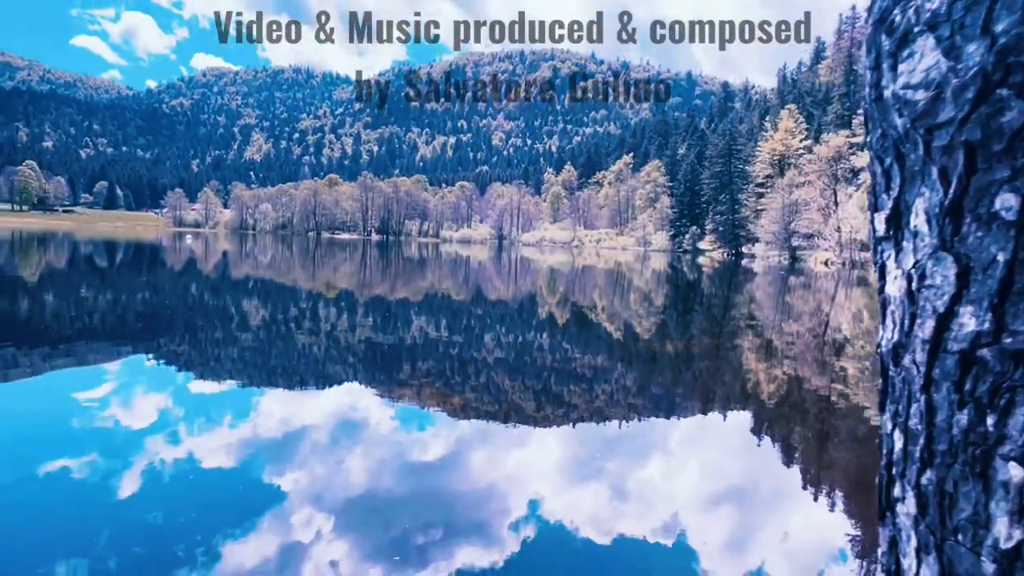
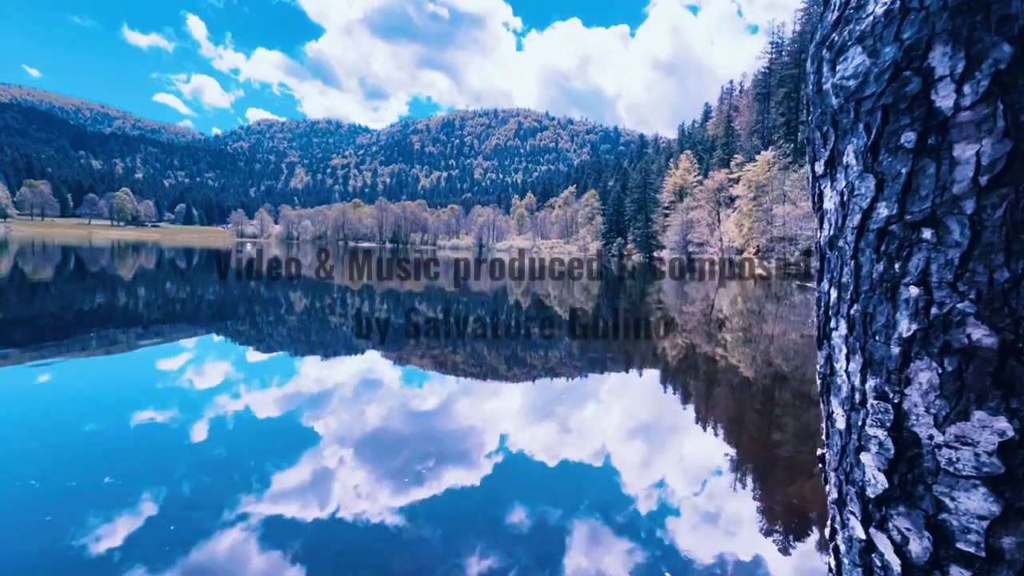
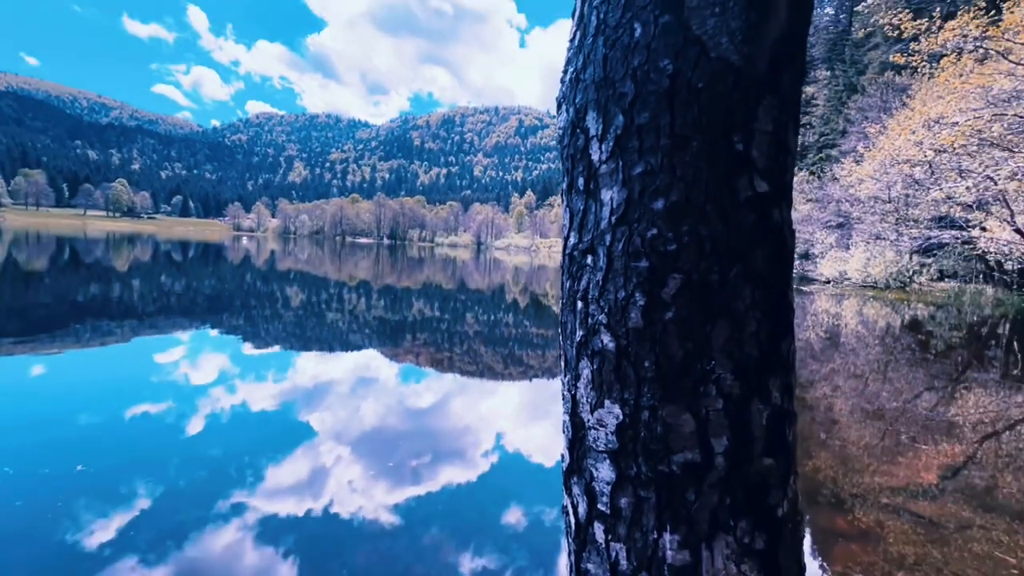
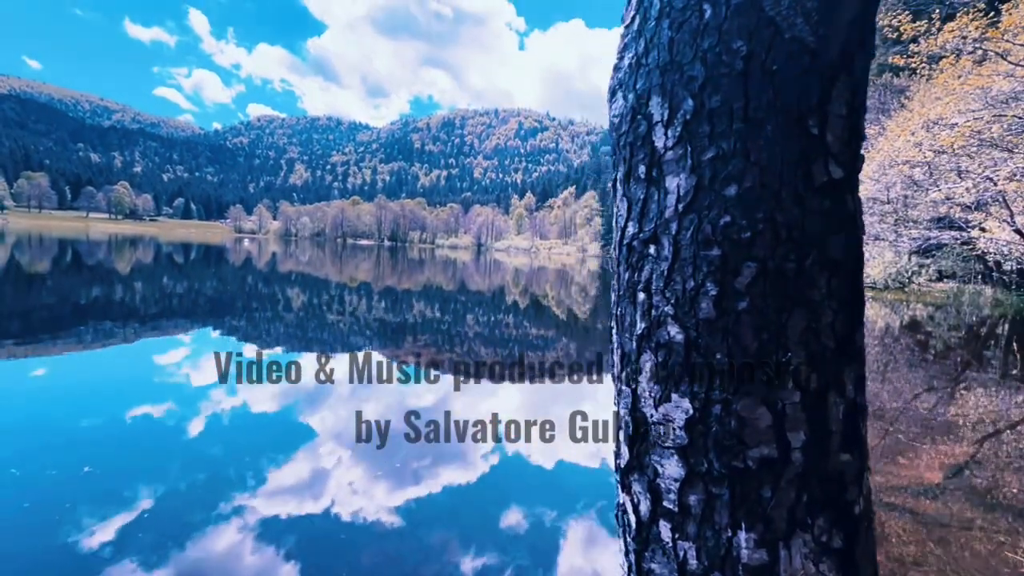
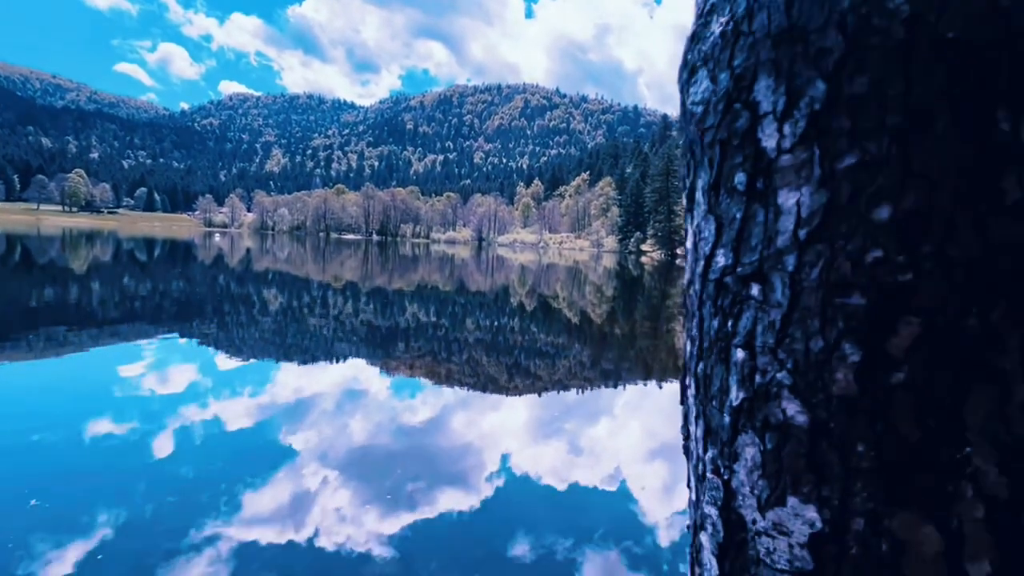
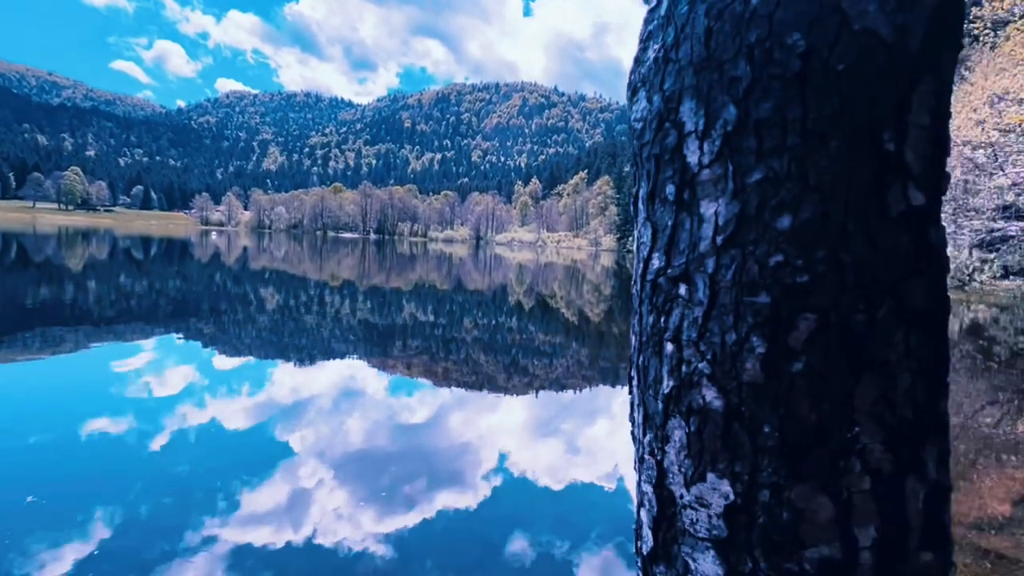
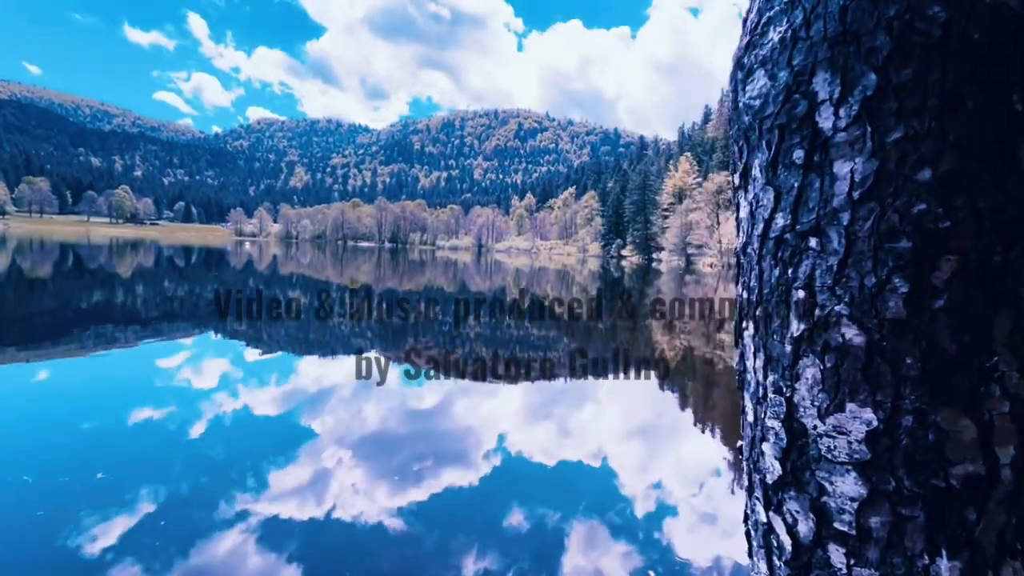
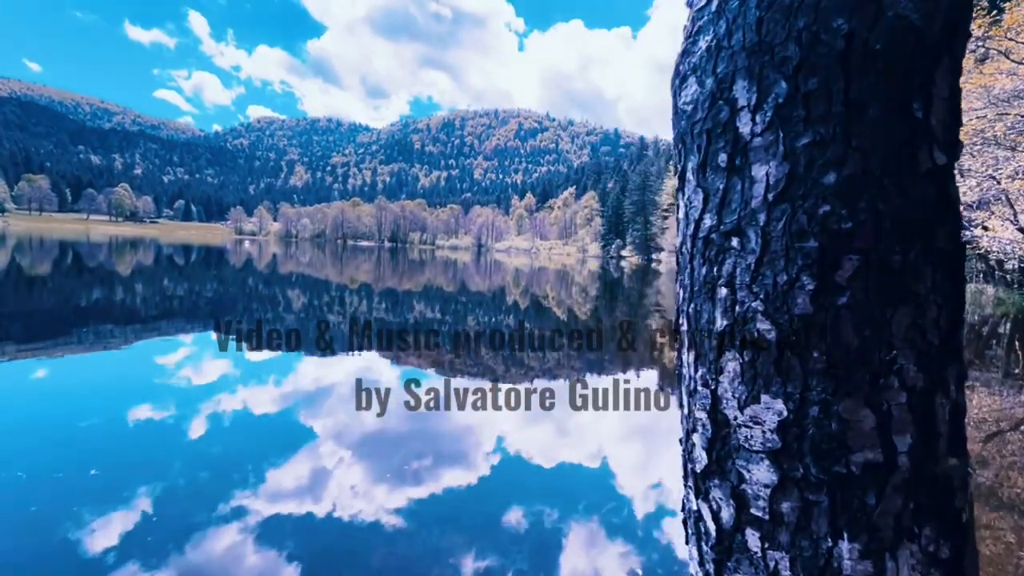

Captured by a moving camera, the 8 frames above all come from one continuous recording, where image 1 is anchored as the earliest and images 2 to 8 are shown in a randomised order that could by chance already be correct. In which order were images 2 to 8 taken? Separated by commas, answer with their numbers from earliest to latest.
5, 6, 3, 4, 8, 7, 2
